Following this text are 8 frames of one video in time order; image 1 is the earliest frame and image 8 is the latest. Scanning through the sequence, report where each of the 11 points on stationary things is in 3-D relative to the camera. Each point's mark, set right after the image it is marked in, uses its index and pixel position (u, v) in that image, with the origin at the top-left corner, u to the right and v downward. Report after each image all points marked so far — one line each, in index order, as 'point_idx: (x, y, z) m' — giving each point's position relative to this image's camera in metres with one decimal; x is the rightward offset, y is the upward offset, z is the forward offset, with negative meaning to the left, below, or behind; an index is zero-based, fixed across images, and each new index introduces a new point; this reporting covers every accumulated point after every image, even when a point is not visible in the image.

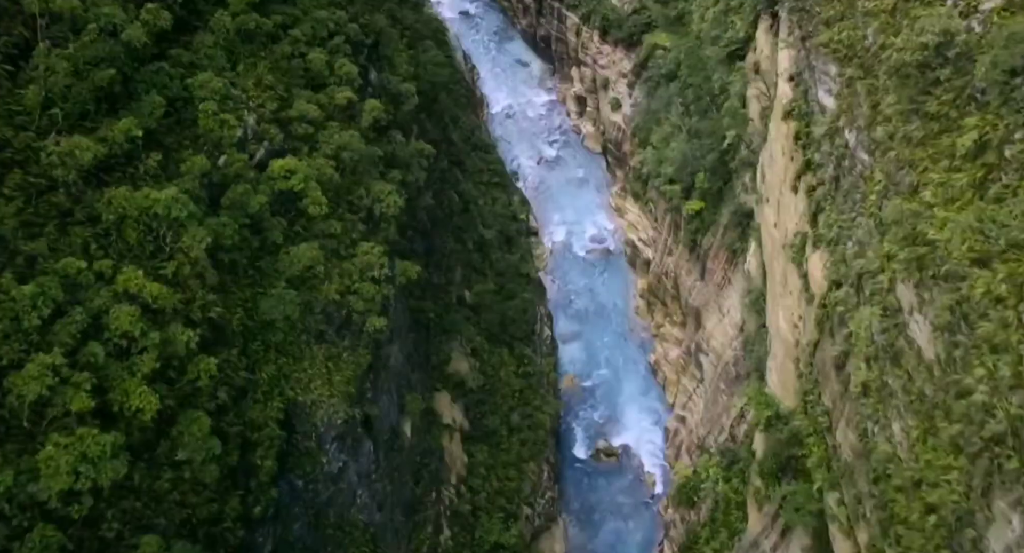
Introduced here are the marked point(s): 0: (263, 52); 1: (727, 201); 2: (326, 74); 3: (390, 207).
0: (-4.0, +3.5, +13.6) m
1: (+5.1, +1.8, +20.0) m
2: (-3.1, +3.3, +14.2) m
3: (-2.0, +1.1, +14.0) m
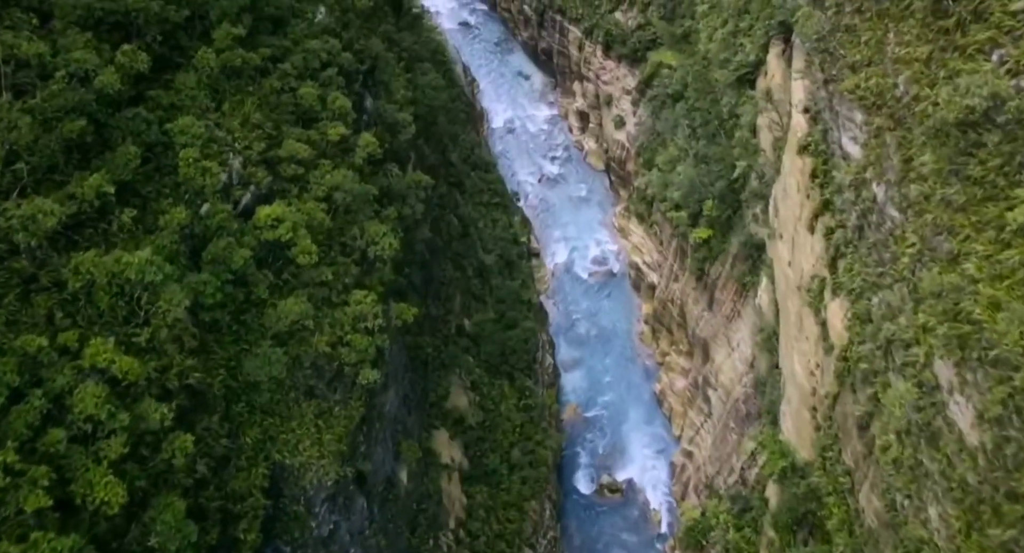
0: (-4.0, +2.8, +12.8) m
1: (+5.1, +1.1, +19.2) m
2: (-3.1, +2.6, +13.5) m
3: (-2.0, +0.4, +13.3) m
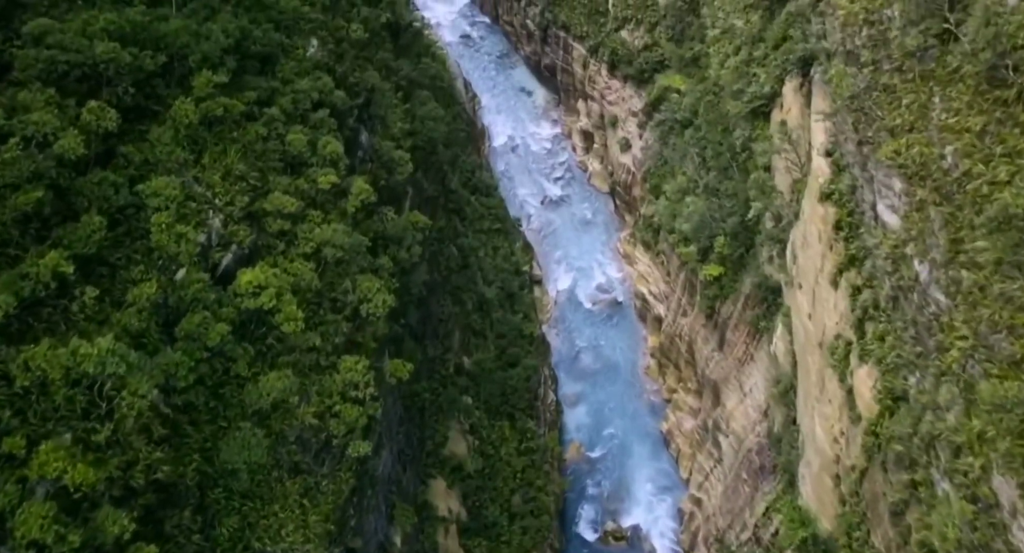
0: (-3.9, +1.9, +12.0) m
1: (+5.2, +0.2, +18.4) m
2: (-3.0, +1.7, +12.6) m
3: (-1.9, -0.5, +12.4) m
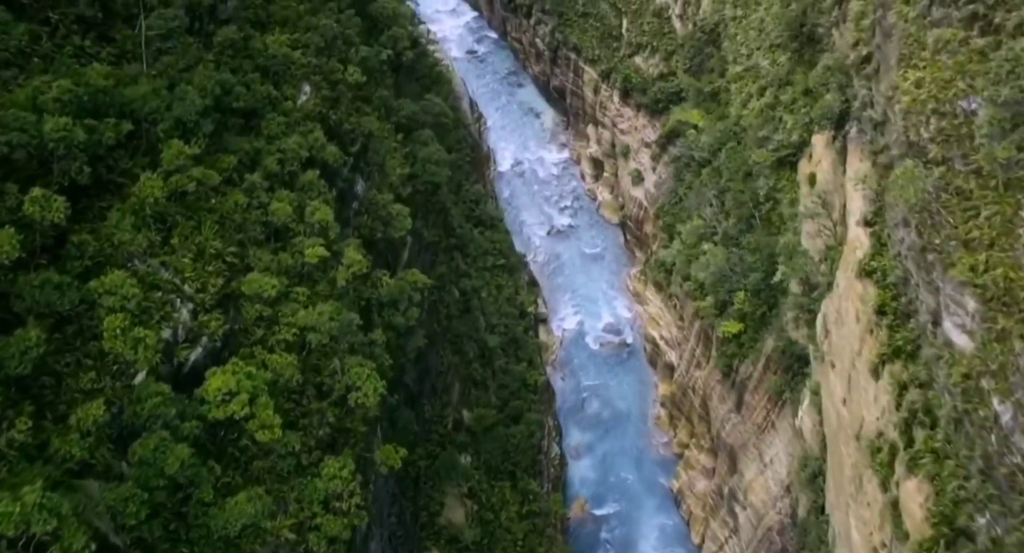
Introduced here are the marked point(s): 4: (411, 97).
0: (-3.8, +0.9, +10.7) m
1: (+5.3, -1.1, +17.1) m
2: (-2.9, +0.7, +11.3) m
3: (-1.9, -1.6, +11.1) m
4: (-2.2, +4.0, +18.8) m
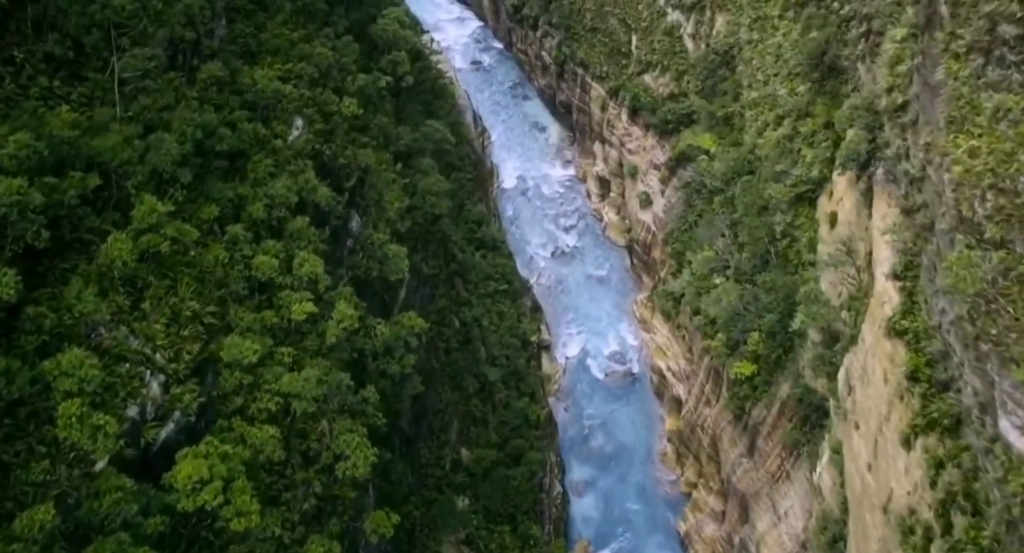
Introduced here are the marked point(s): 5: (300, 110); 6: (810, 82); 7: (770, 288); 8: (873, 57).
0: (-3.7, +0.2, +9.9) m
1: (+5.3, -1.9, +16.2) m
2: (-2.9, 0.0, +10.5) m
3: (-1.9, -2.3, +10.3) m
4: (-2.1, +3.2, +17.9) m
5: (-3.2, +2.5, +12.6) m
6: (+6.0, +3.9, +17.0) m
7: (+5.2, -0.2, +17.0) m
8: (+5.9, +3.6, +13.9) m
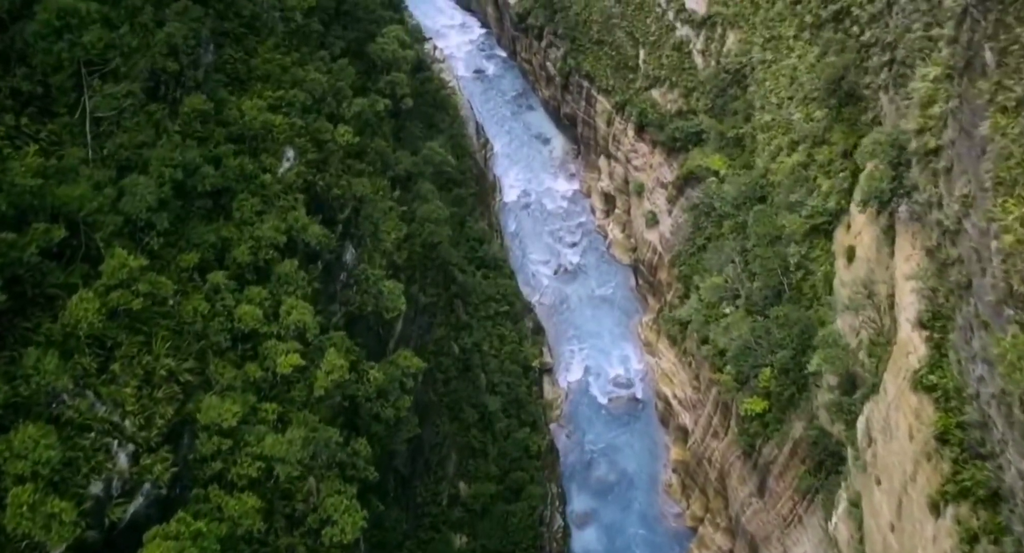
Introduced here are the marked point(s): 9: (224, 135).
0: (-3.7, -0.3, +9.2) m
1: (+5.3, -2.5, +15.5) m
2: (-2.8, -0.6, +9.8) m
3: (-1.9, -2.8, +9.6) m
4: (-2.0, +2.7, +17.2) m
5: (-3.1, +1.9, +12.0) m
6: (+6.0, +3.2, +16.3) m
7: (+5.2, -0.9, +16.3) m
8: (+6.0, +2.9, +13.2) m
9: (-3.8, +1.8, +11.1) m
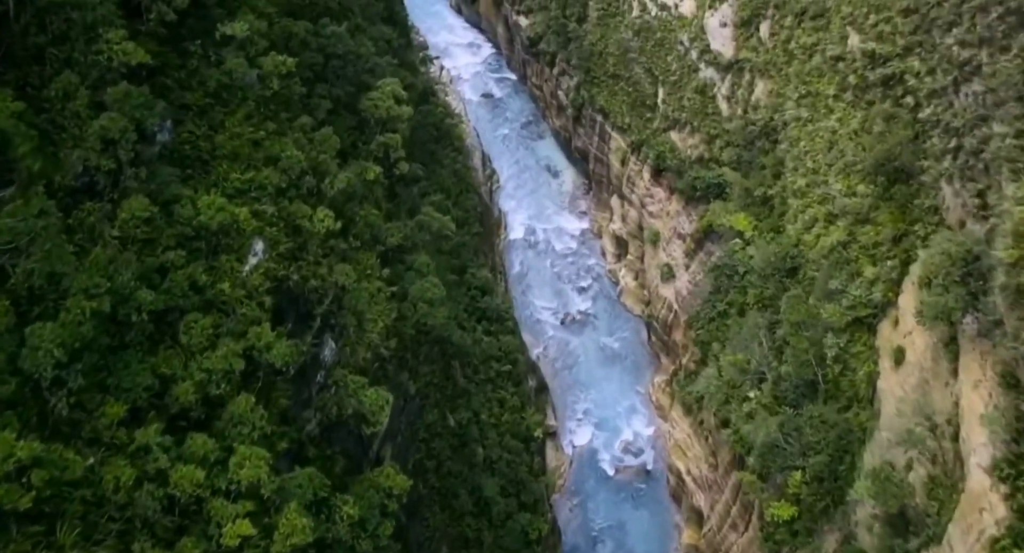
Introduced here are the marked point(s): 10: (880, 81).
0: (-3.7, -1.7, +7.5) m
1: (+5.3, -4.1, +13.7) m
2: (-2.9, -2.0, +8.1) m
3: (-1.9, -4.2, +7.9) m
4: (-1.9, +1.2, +15.5) m
5: (-3.0, +0.5, +10.2) m
6: (+6.2, +1.6, +14.6) m
7: (+5.2, -2.5, +14.5) m
8: (+6.1, +1.3, +11.5) m
9: (-3.7, +0.5, +9.3) m
10: (+6.4, +3.4, +14.9) m
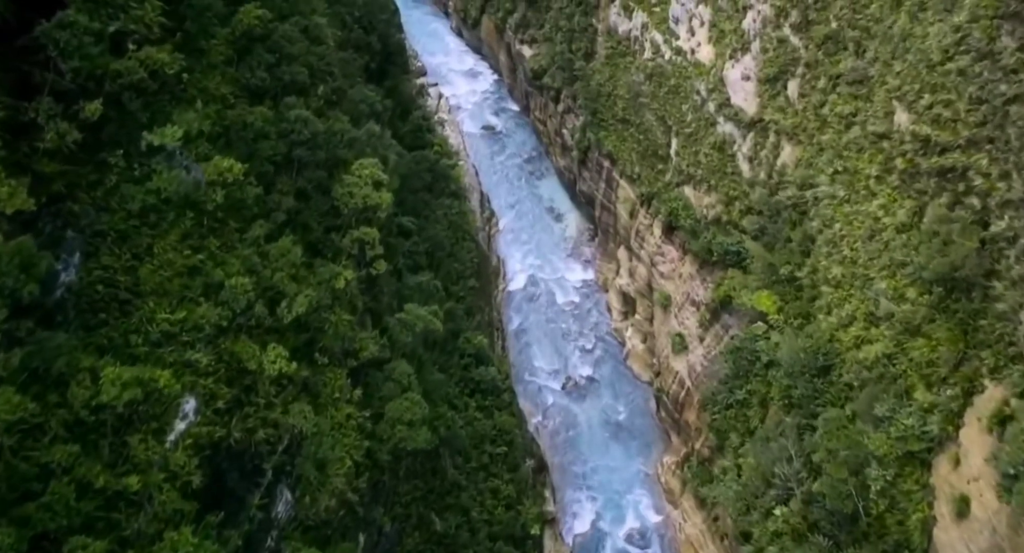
0: (-3.9, -3.3, +5.5) m
1: (+5.1, -5.9, +11.7) m
2: (-3.0, -3.6, +6.1) m
3: (-2.1, -5.9, +5.8) m
4: (-2.0, -0.4, +13.5) m
5: (-3.1, -1.1, +8.3) m
6: (+6.1, -0.2, +12.6) m
7: (+5.1, -4.2, +12.5) m
8: (+6.0, -0.5, +9.5) m
9: (-3.8, -1.1, +7.4) m
10: (+6.4, +1.6, +12.9) m
